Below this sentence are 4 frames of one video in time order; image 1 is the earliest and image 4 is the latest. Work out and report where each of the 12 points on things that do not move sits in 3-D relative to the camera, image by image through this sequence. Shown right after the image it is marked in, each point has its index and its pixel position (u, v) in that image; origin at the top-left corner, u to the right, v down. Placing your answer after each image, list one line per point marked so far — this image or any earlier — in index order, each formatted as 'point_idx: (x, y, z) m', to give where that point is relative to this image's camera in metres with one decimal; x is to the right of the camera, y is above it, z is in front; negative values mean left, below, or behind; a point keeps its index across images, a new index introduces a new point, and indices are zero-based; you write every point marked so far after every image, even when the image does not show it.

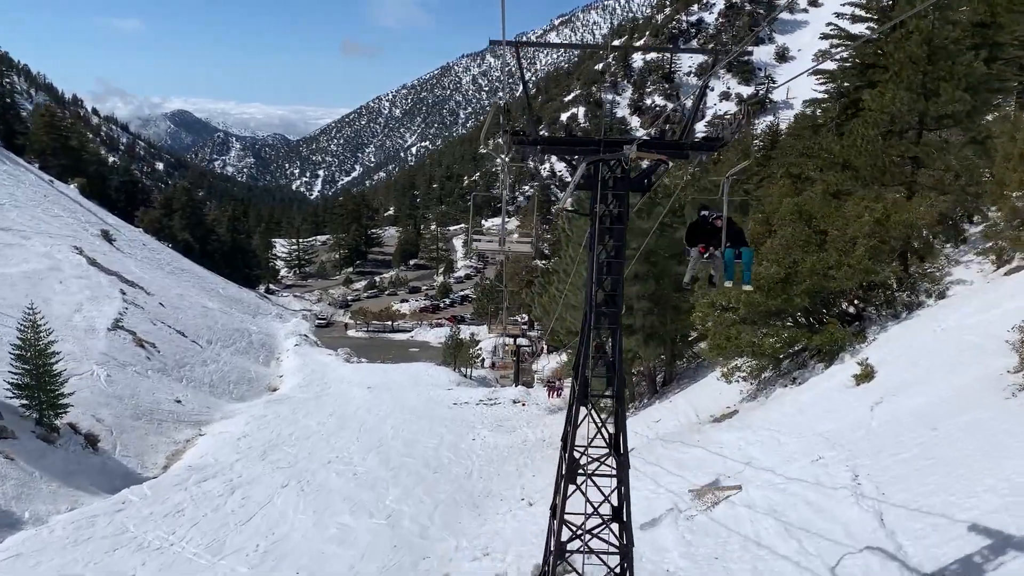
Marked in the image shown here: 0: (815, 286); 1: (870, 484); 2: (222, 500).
0: (+6.3, 0.0, +12.2) m
1: (+5.0, -2.7, +8.1) m
2: (-8.5, -6.2, +17.4) m
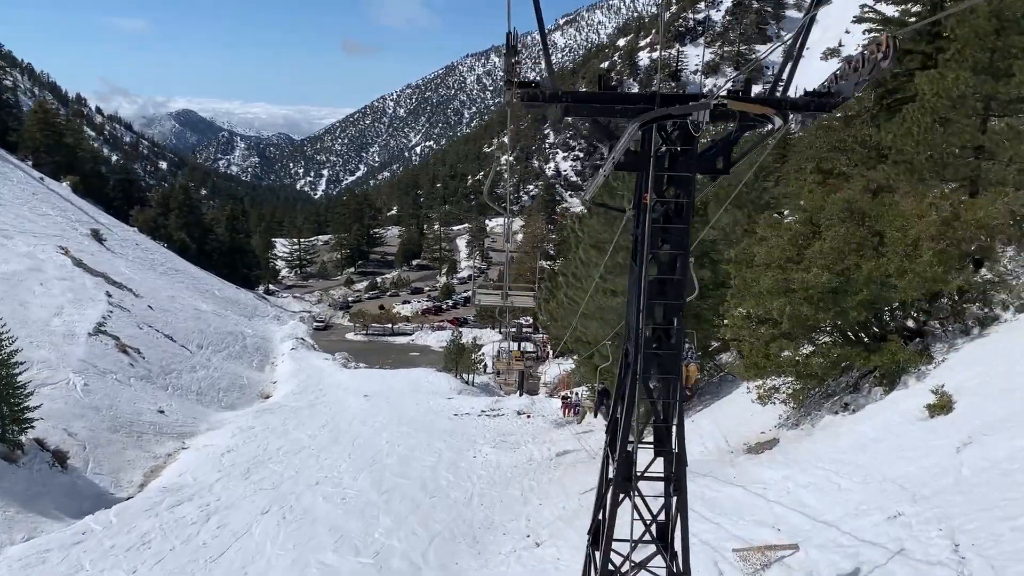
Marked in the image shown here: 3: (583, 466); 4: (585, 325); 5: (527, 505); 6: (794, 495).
0: (+6.4, -0.1, +10.4) m
1: (+5.0, -2.9, +6.4) m
2: (-8.4, -6.4, +15.7) m
3: (+2.2, -5.4, +17.8) m
4: (+2.3, -1.1, +18.6) m
5: (+0.4, -5.8, +15.7) m
6: (+4.6, -3.4, +9.5) m
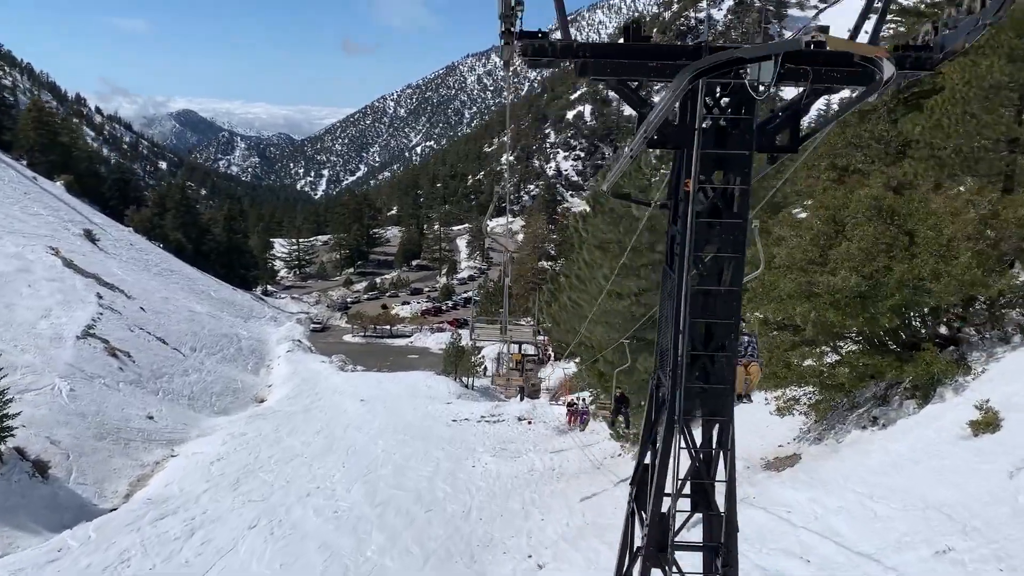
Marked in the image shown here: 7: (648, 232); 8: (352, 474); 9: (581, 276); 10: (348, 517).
0: (+6.4, -0.2, +9.6) m
1: (+5.0, -3.0, +5.6) m
2: (-8.4, -6.5, +14.9) m
3: (+2.2, -5.5, +17.0) m
4: (+2.3, -1.2, +17.8) m
5: (+0.4, -5.8, +14.9) m
6: (+4.6, -3.4, +8.7) m
7: (+3.6, +1.5, +15.6) m
8: (-5.4, -6.2, +19.7) m
9: (+2.2, +0.4, +18.7) m
10: (-4.4, -6.2, +16.0) m
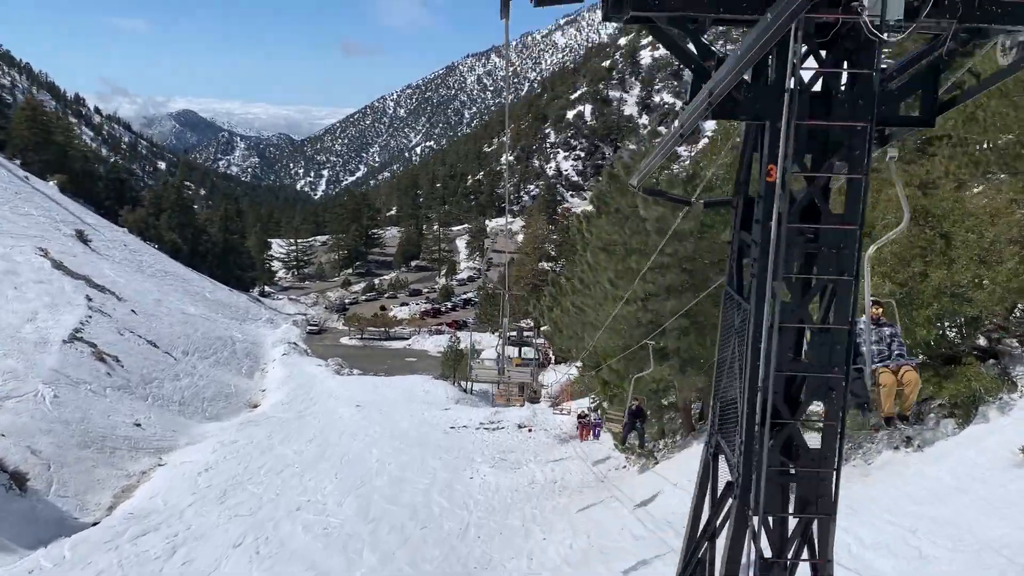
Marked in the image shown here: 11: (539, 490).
0: (+6.4, -0.3, +8.8) m
1: (+5.0, -3.1, +4.7) m
2: (-8.4, -6.6, +14.0) m
3: (+2.2, -5.6, +16.2) m
4: (+2.3, -1.3, +16.9) m
5: (+0.4, -6.0, +14.1) m
6: (+4.6, -3.5, +7.9) m
7: (+3.6, +1.4, +14.8) m
8: (-5.4, -6.3, +18.9) m
9: (+2.2, +0.2, +17.9) m
10: (-4.4, -6.3, +15.1) m
11: (+0.8, -5.9, +17.3) m
